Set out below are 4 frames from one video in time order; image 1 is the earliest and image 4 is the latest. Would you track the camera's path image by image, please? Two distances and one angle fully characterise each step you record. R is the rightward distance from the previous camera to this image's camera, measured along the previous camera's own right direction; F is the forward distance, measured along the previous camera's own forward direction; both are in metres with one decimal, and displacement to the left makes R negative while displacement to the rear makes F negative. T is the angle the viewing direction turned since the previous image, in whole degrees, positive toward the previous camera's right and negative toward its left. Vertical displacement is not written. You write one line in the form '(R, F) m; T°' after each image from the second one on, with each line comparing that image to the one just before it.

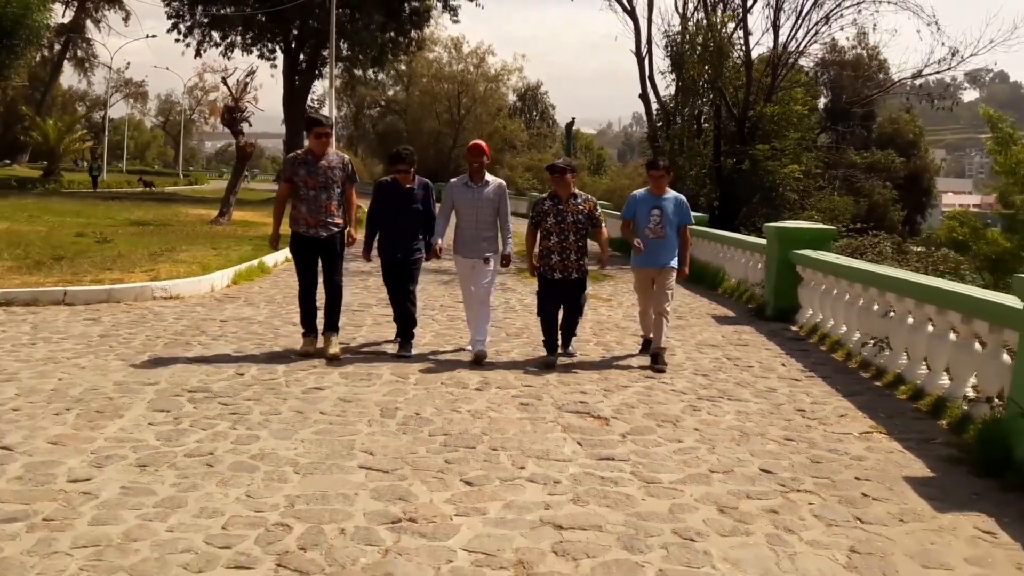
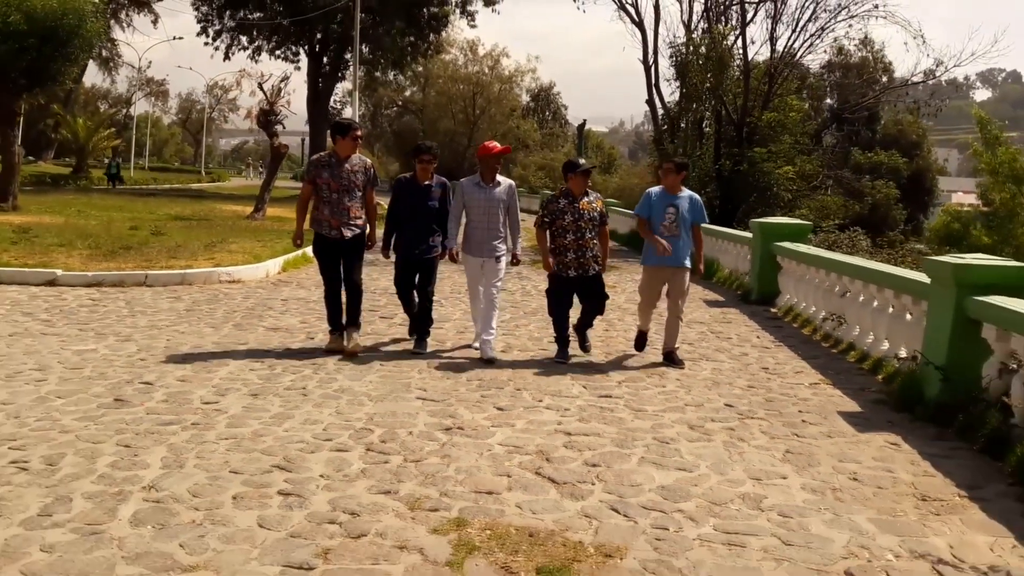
(0.0, -1.4) m; -1°
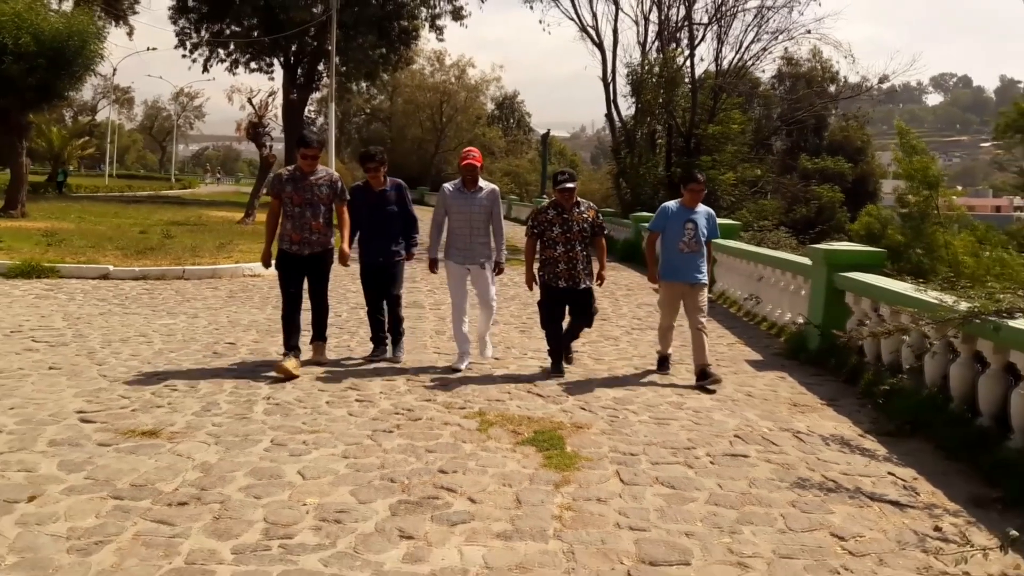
(-0.2, -2.0) m; +2°
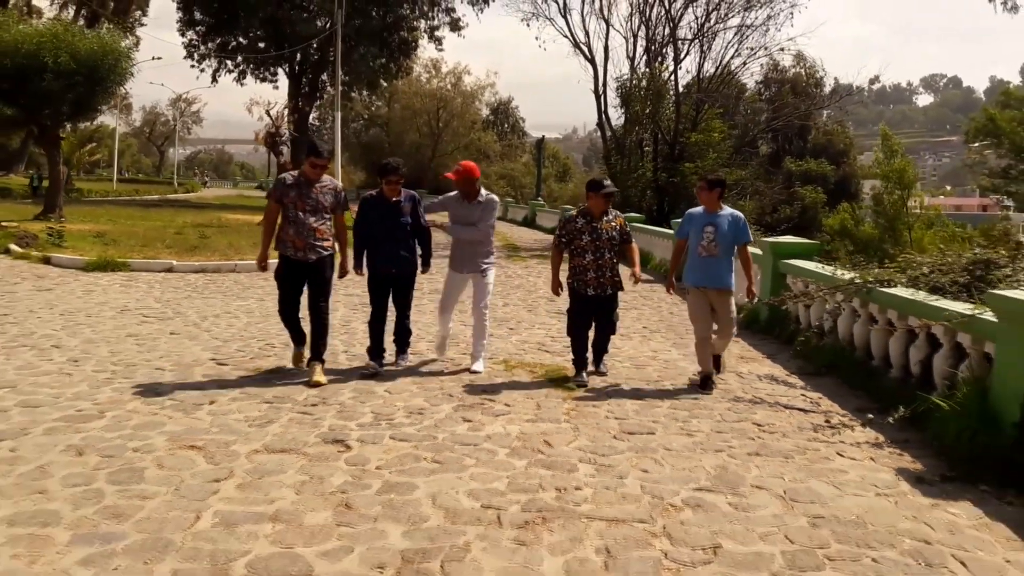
(-0.2, -1.9) m; 0°
